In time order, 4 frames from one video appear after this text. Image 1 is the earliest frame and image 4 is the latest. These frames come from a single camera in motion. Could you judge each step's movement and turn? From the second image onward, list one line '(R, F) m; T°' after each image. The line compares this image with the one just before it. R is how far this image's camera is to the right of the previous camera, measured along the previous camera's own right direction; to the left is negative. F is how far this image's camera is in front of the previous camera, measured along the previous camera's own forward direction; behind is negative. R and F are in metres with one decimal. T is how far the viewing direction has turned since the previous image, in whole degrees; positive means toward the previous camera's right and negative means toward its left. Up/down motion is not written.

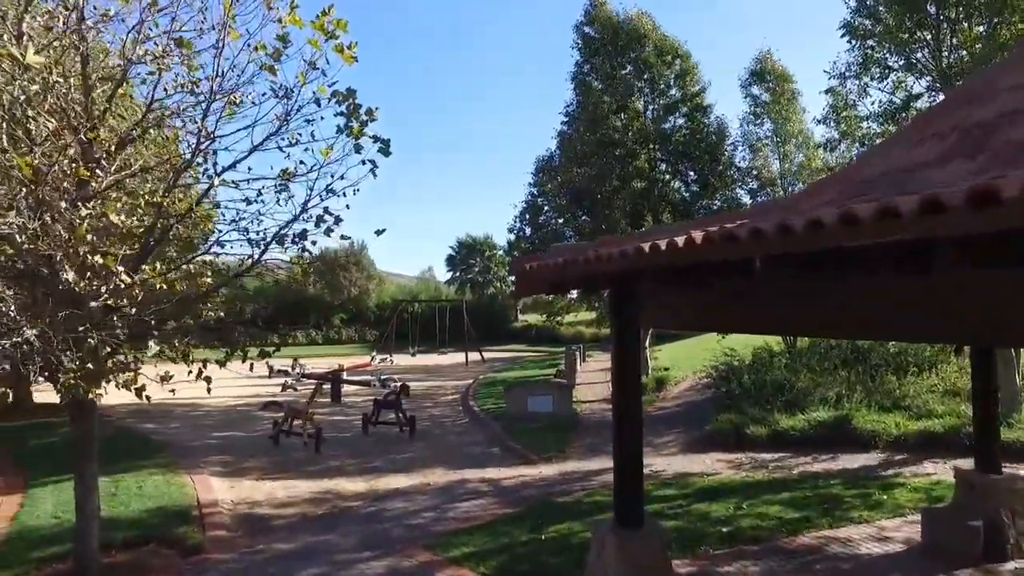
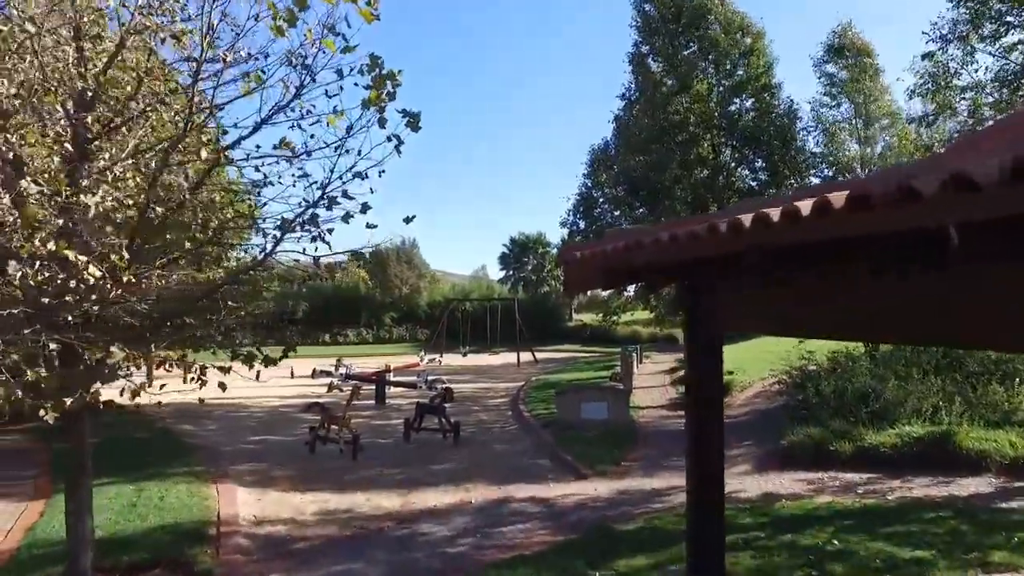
(+0.1, +1.0) m; -4°
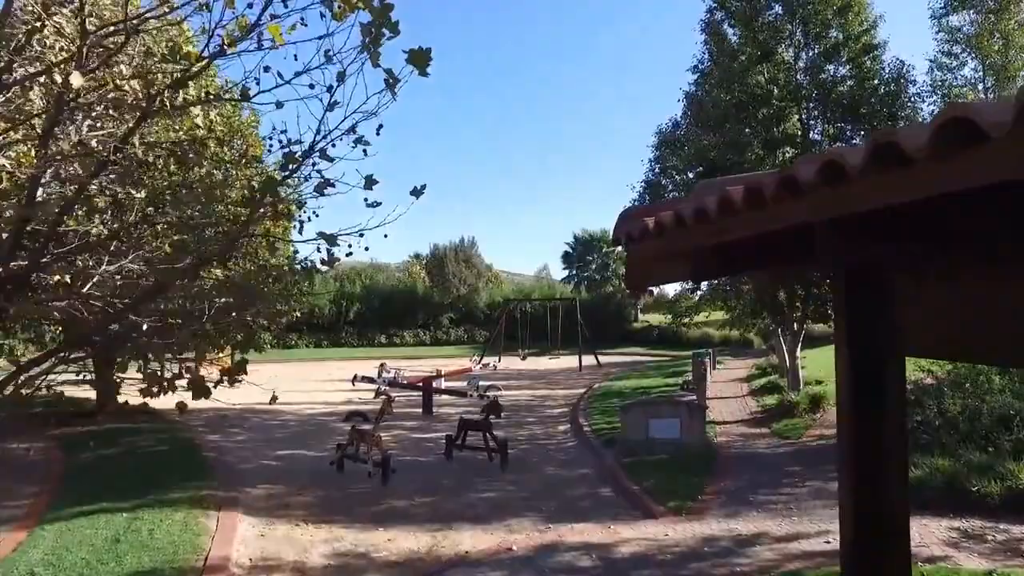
(+0.1, +1.7) m; -5°
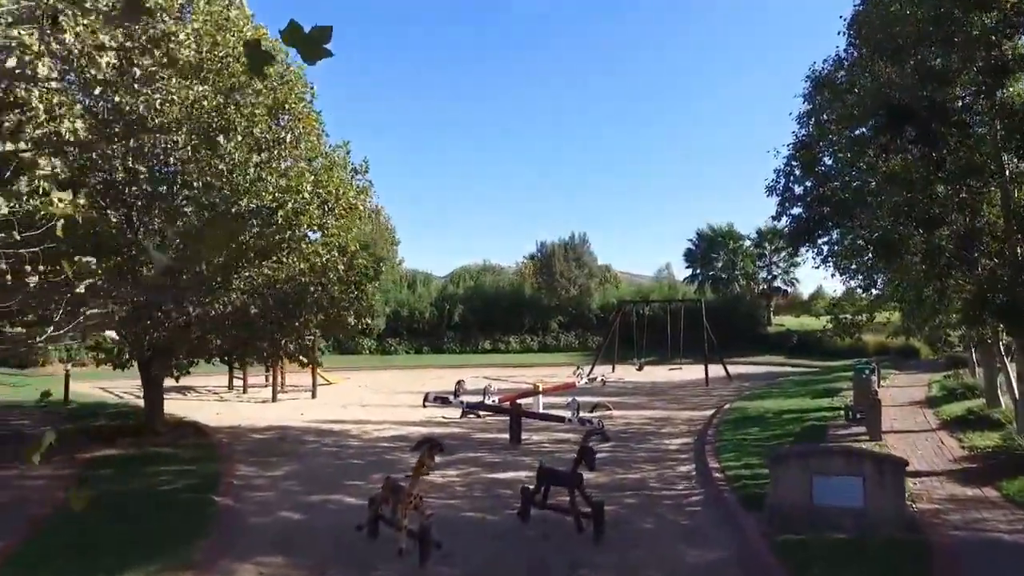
(+0.3, +3.2) m; -10°
